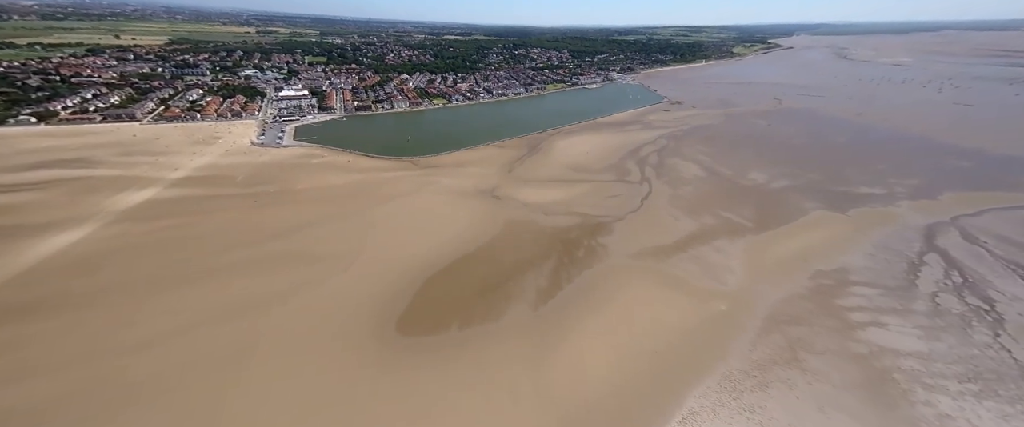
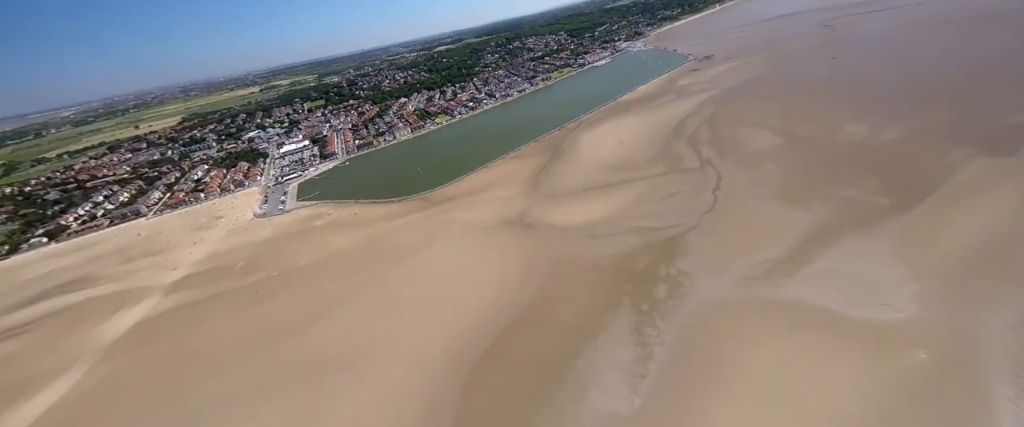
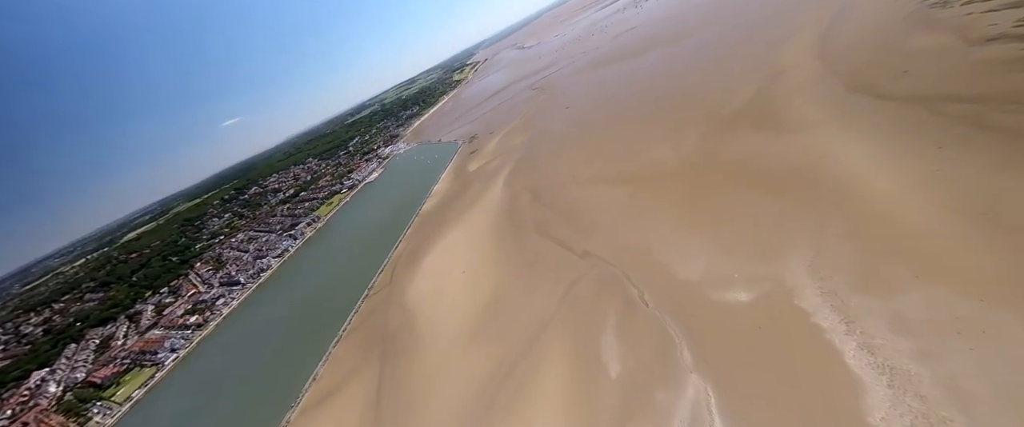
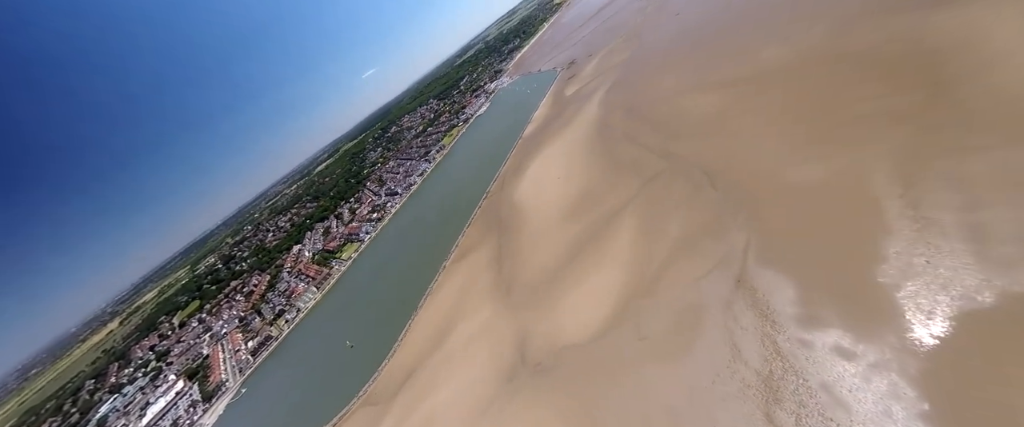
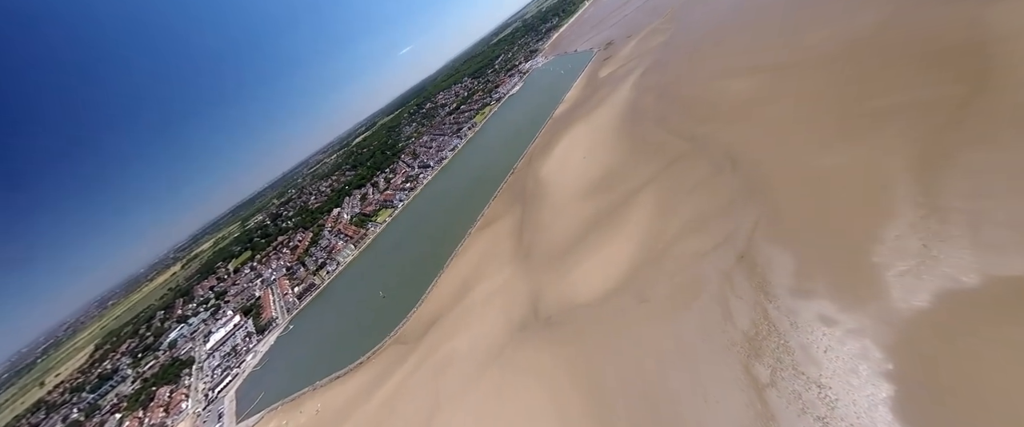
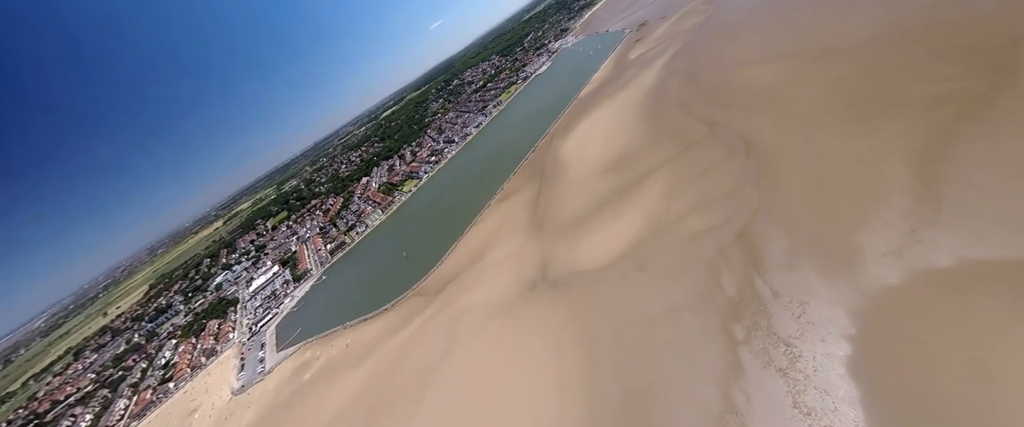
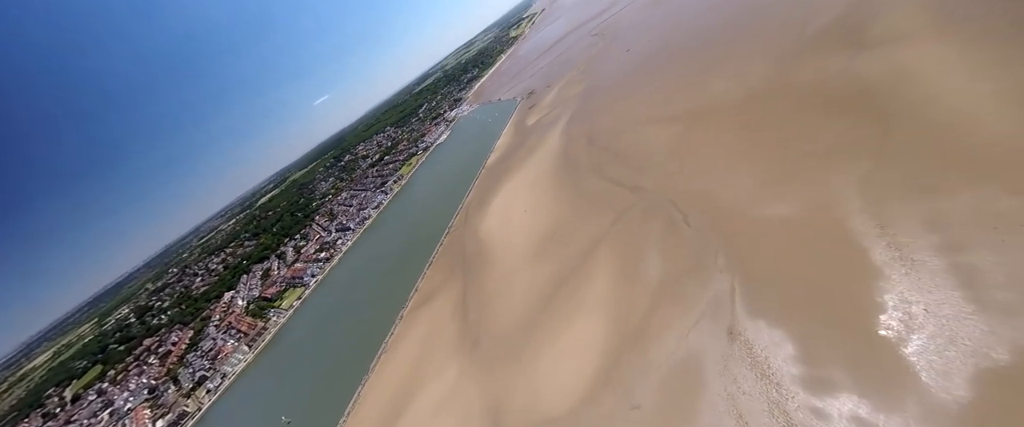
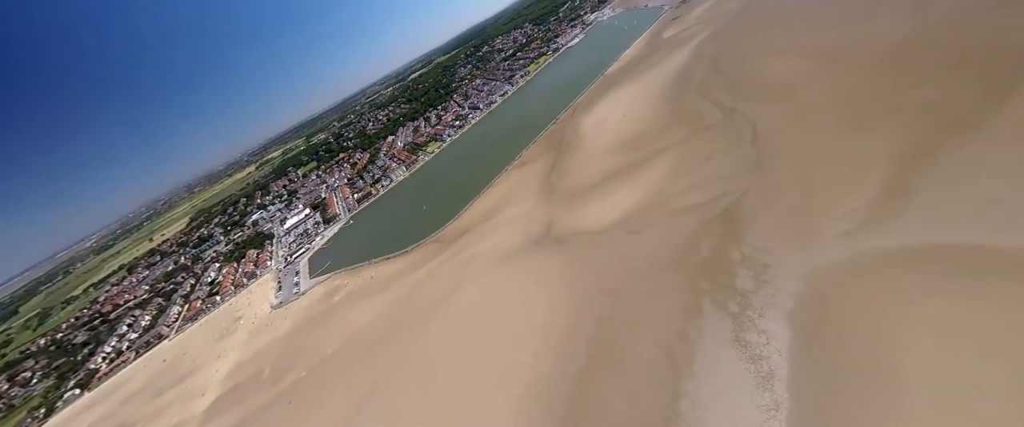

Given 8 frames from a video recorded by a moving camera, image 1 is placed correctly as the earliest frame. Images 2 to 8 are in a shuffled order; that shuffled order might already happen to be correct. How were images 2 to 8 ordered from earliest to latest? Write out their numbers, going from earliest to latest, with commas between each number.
2, 8, 6, 5, 4, 7, 3
